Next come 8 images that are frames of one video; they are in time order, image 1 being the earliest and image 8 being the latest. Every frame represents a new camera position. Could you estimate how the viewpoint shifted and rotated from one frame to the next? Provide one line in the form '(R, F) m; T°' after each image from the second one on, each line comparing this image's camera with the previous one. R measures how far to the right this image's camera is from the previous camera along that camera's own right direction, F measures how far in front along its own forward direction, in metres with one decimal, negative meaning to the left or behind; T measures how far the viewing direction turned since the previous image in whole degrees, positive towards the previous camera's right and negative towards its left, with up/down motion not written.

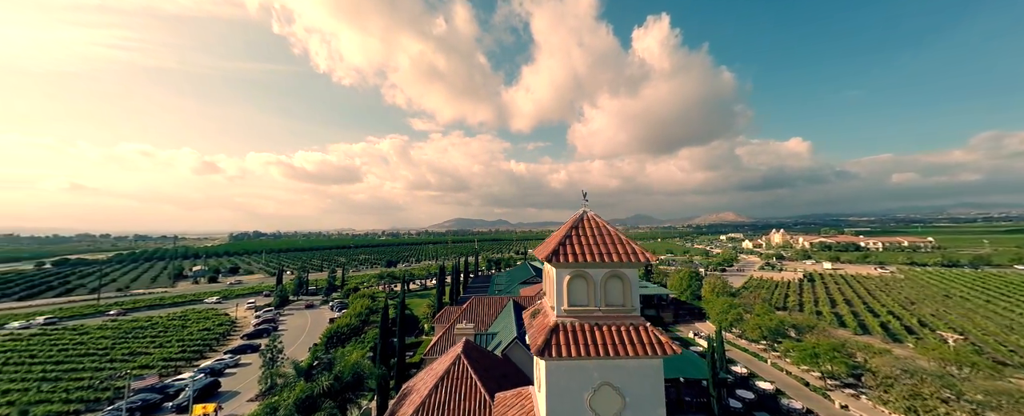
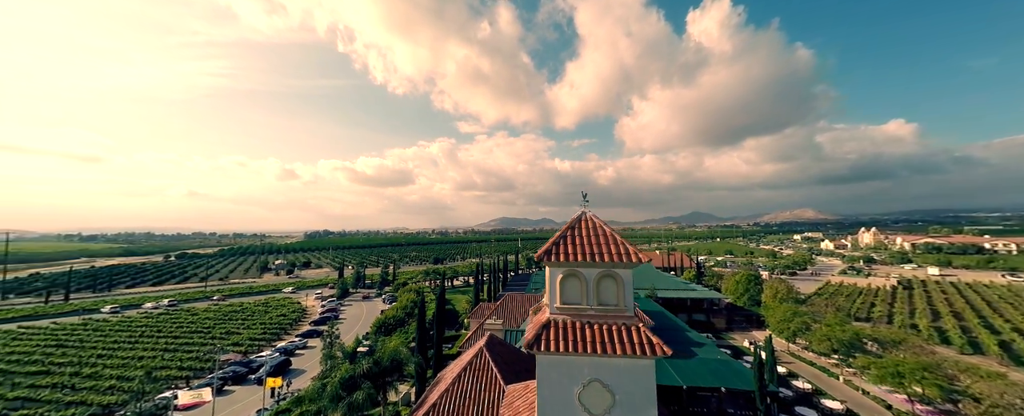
(+1.5, -0.5) m; -9°
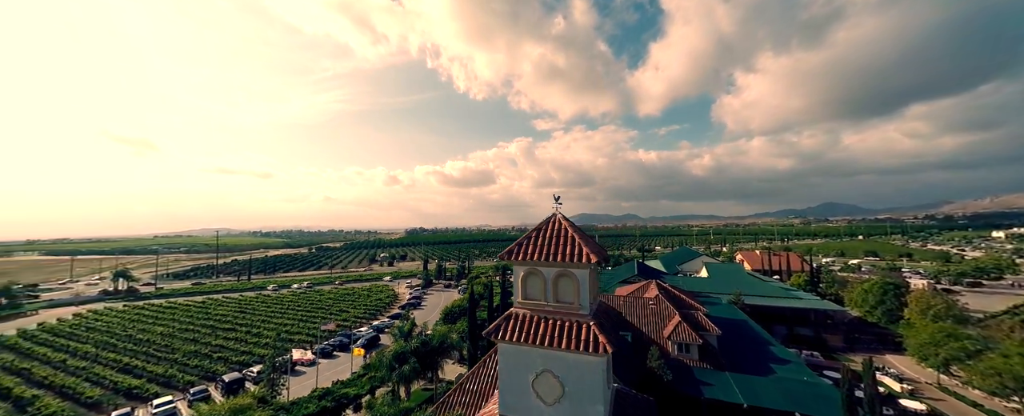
(+3.6, -0.7) m; -16°
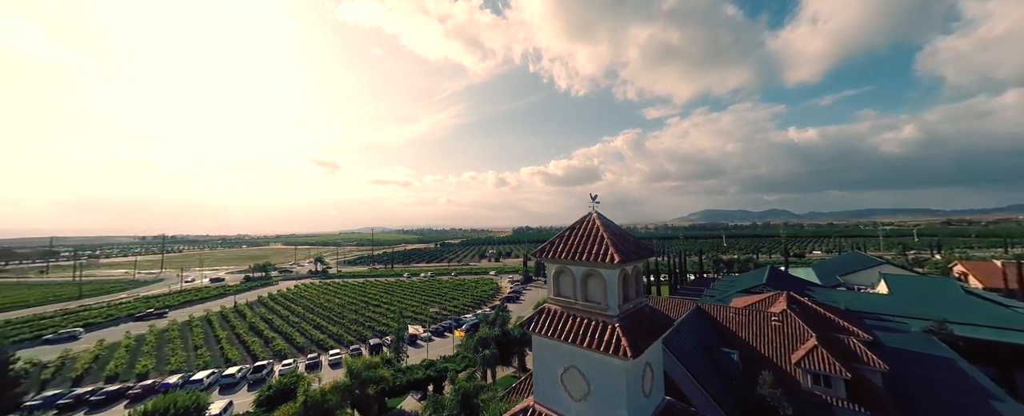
(+2.5, -0.2) m; -20°
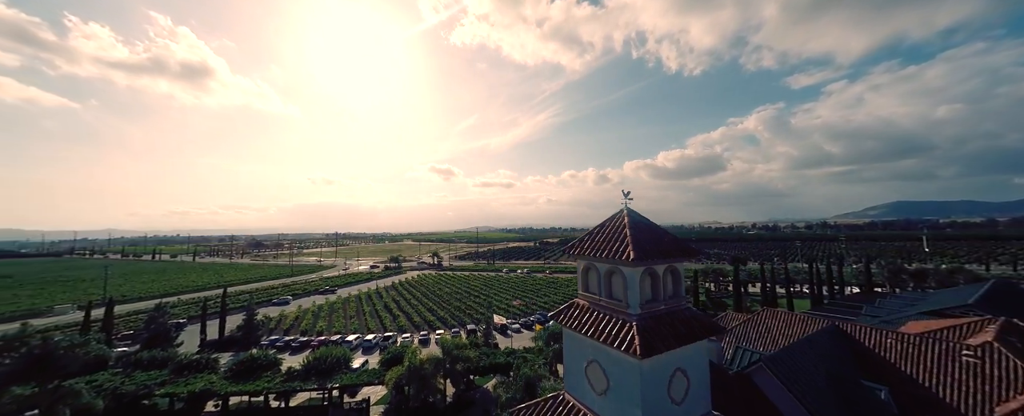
(+2.6, -0.4) m; -20°
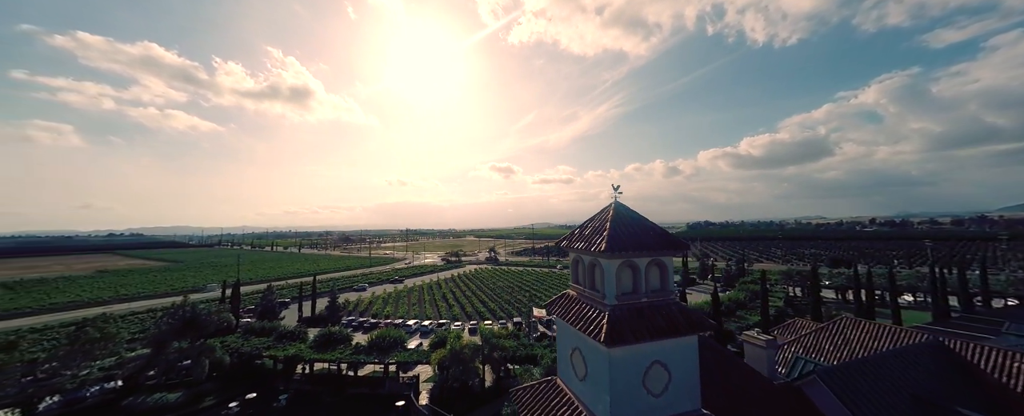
(+2.5, -0.3) m; -13°
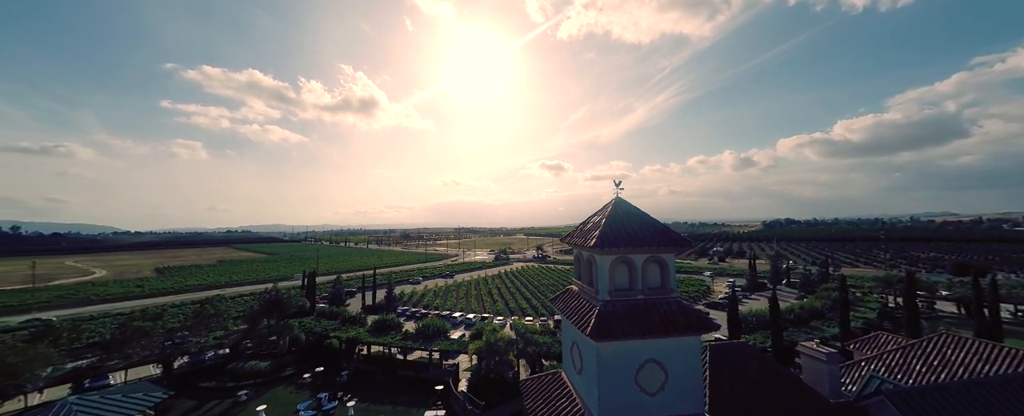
(+1.8, -0.1) m; -11°
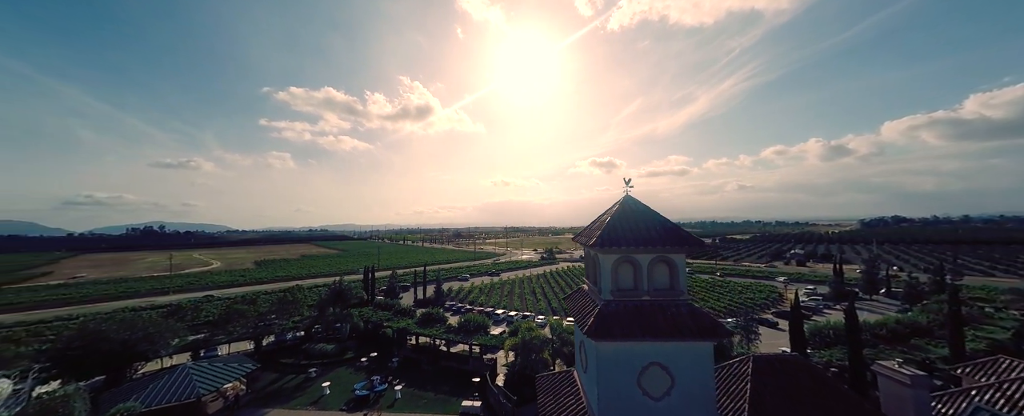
(+1.6, +0.1) m; -10°
